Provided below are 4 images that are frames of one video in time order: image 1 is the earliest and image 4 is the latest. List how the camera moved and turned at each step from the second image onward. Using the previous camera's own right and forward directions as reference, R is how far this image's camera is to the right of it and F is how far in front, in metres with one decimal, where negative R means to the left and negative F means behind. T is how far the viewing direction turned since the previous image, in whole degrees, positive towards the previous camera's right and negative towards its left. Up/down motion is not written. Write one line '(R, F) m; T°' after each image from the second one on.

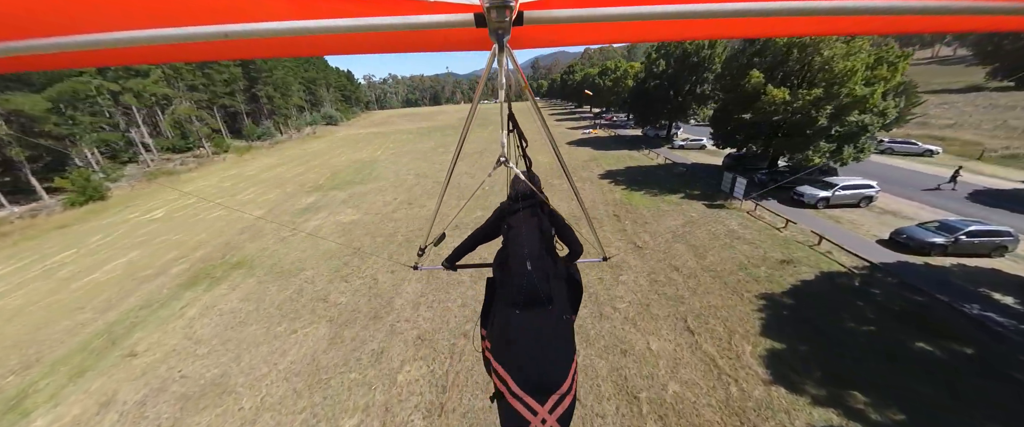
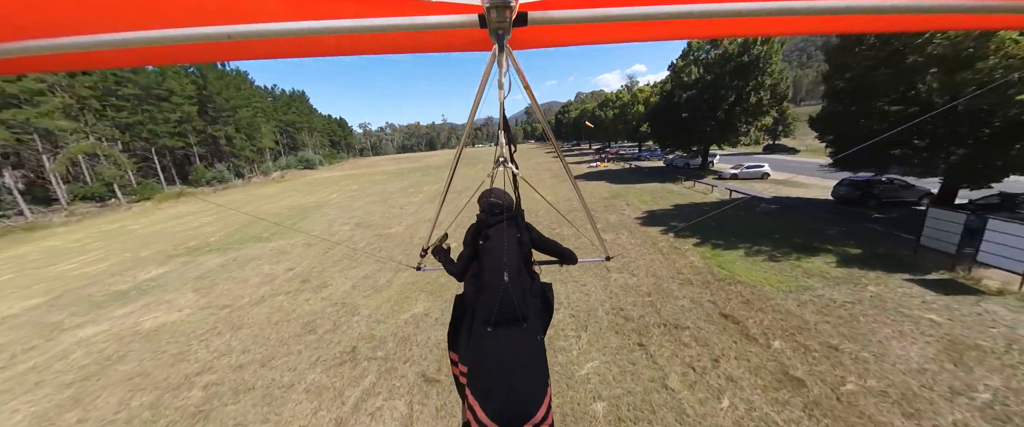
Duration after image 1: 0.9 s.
(+0.5, +6.6) m; +1°
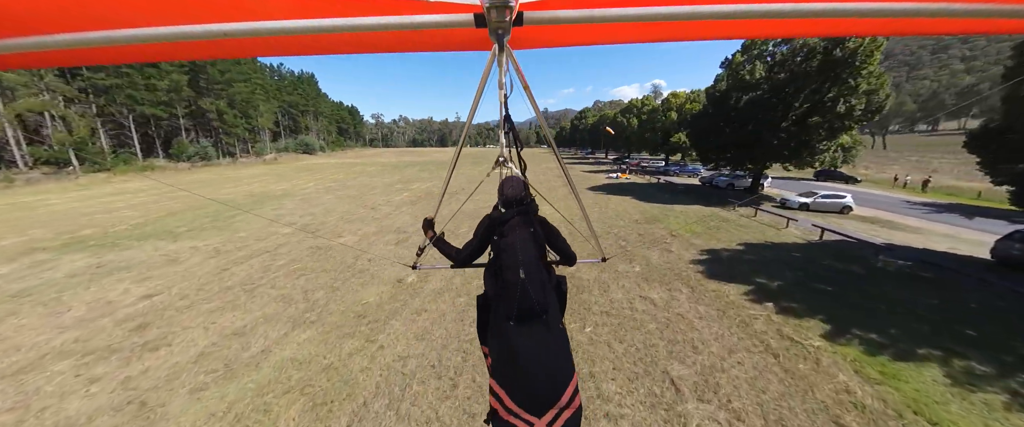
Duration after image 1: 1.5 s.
(+0.3, +3.3) m; -1°
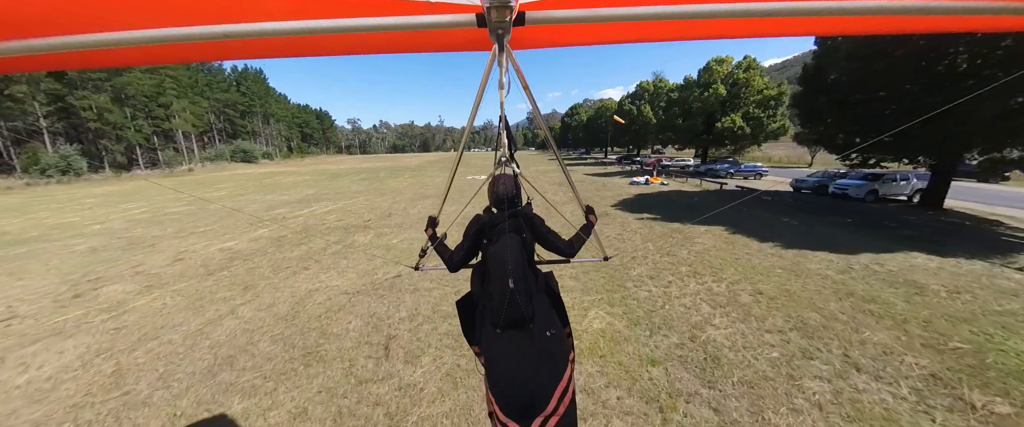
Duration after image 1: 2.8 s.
(+0.8, +7.0) m; +2°
